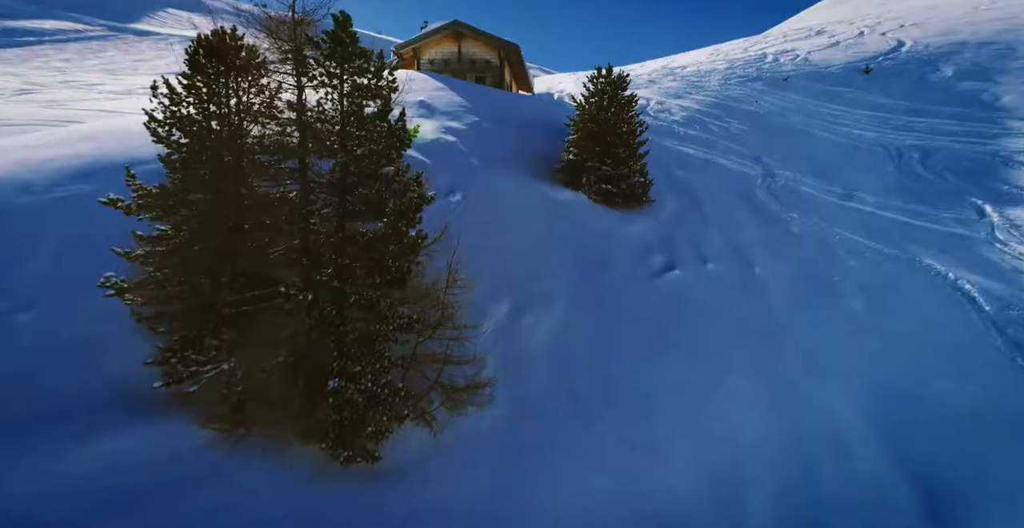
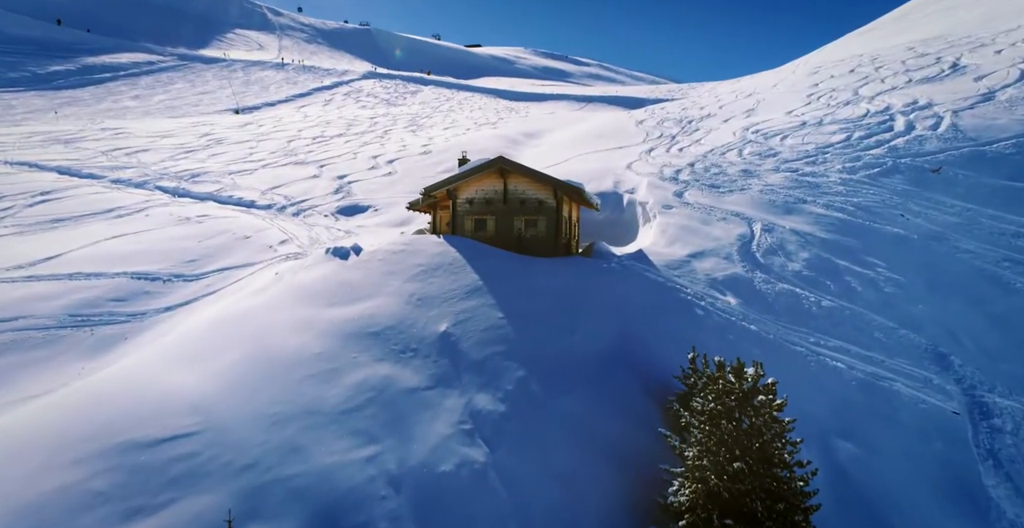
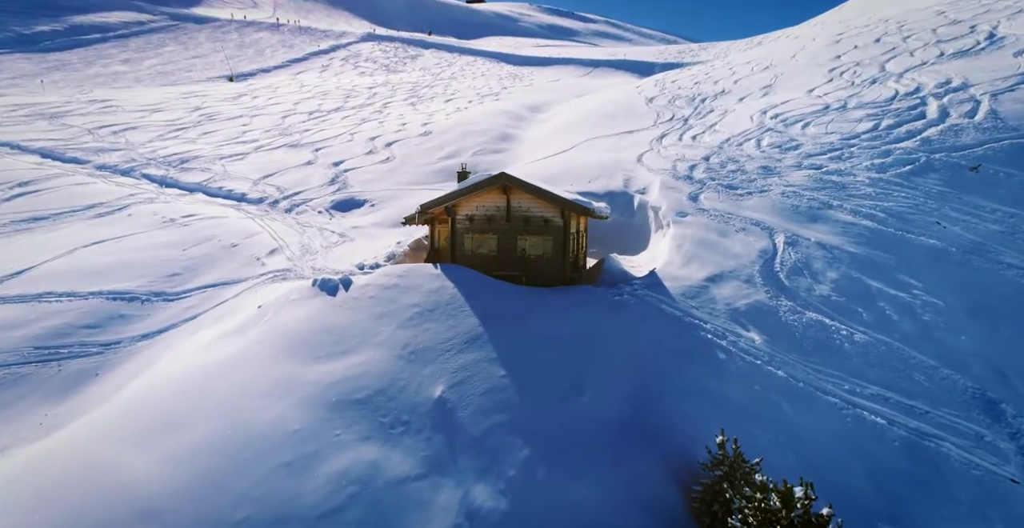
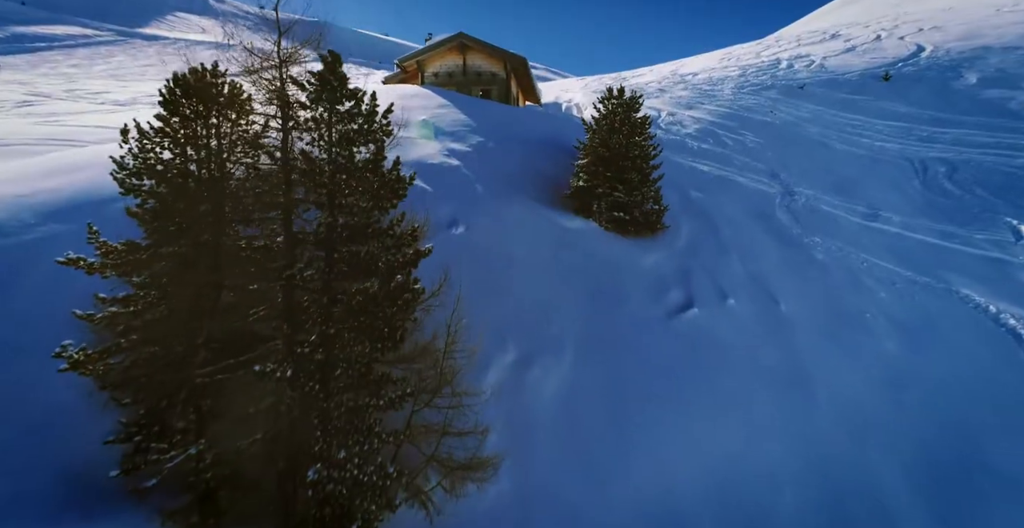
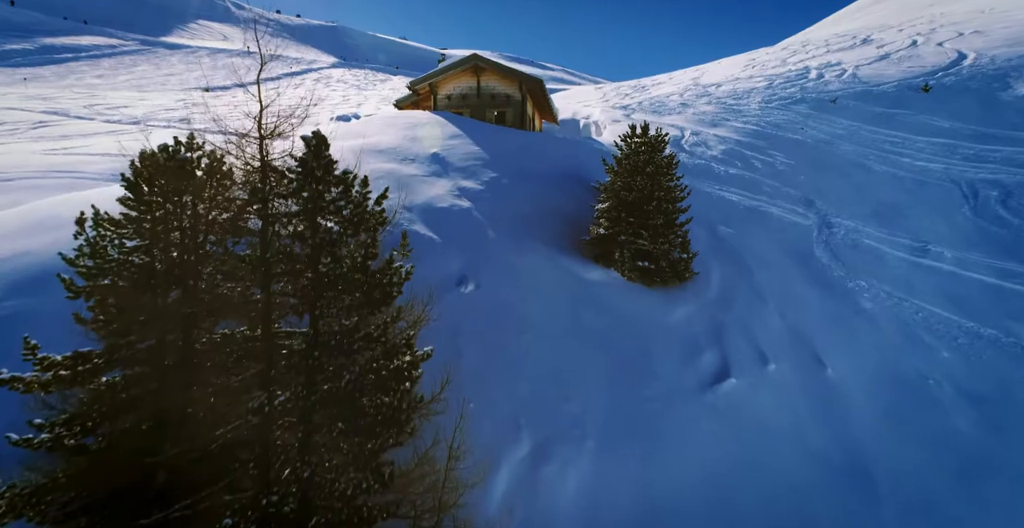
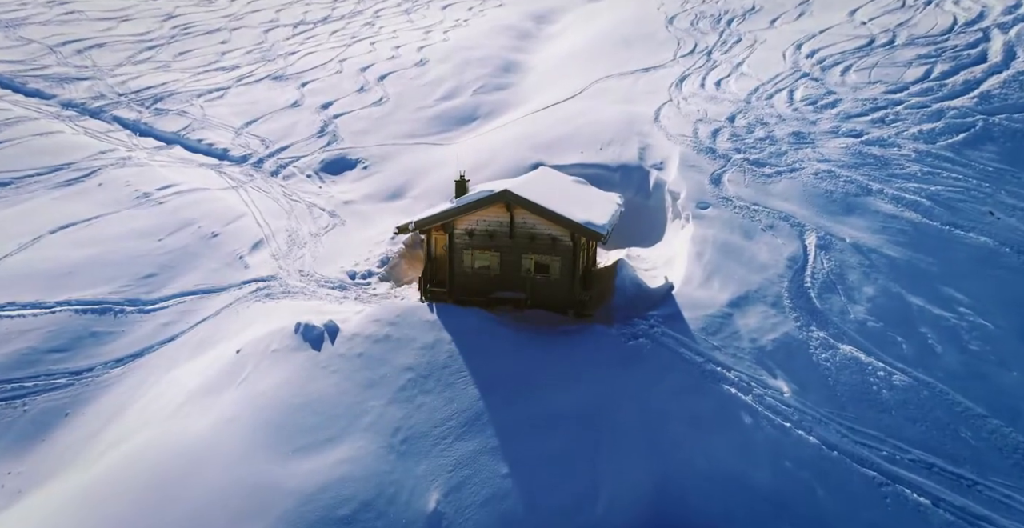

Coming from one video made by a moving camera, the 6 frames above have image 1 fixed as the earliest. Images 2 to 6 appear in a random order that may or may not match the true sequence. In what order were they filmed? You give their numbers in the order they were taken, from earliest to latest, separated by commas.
4, 5, 2, 3, 6
